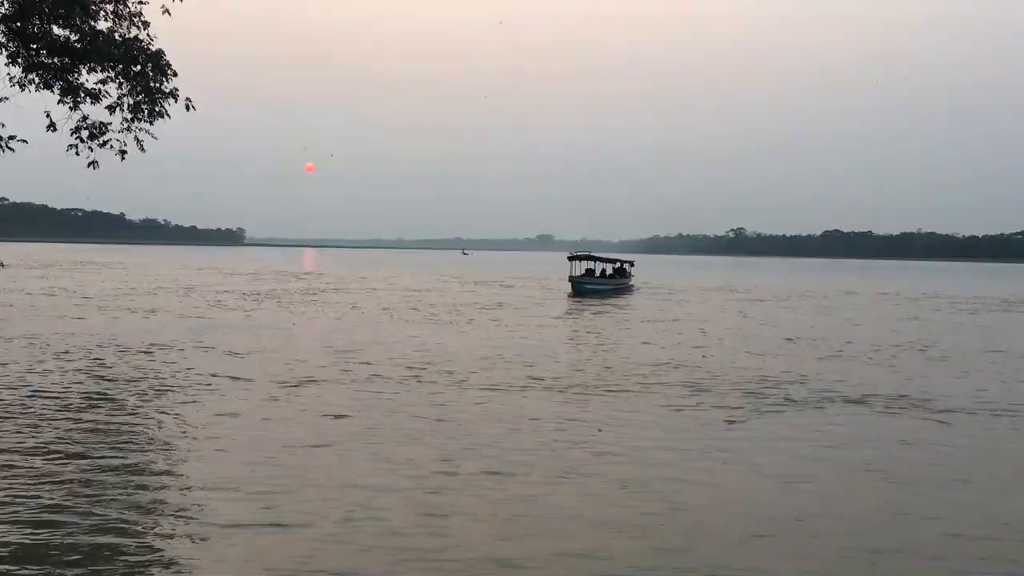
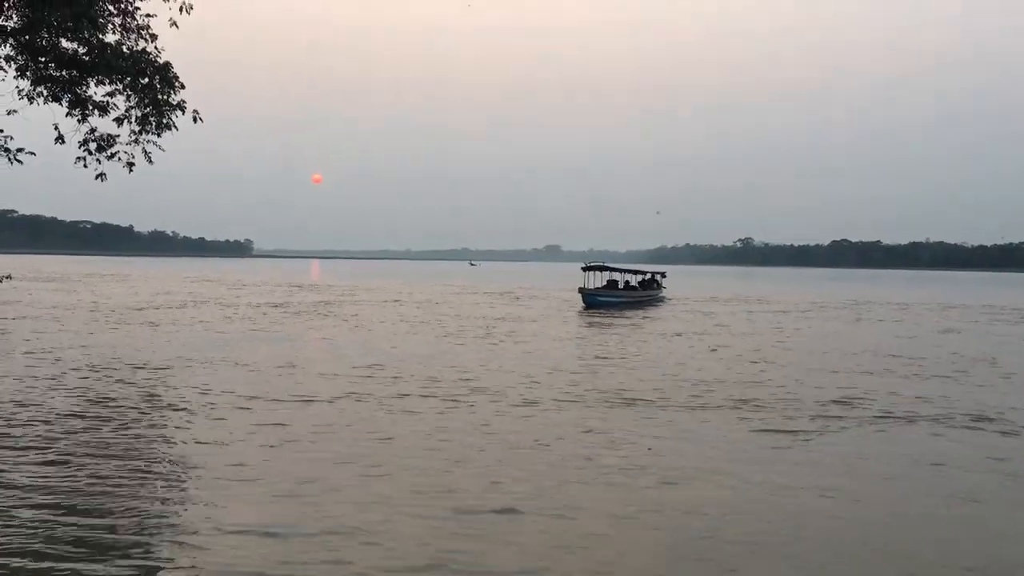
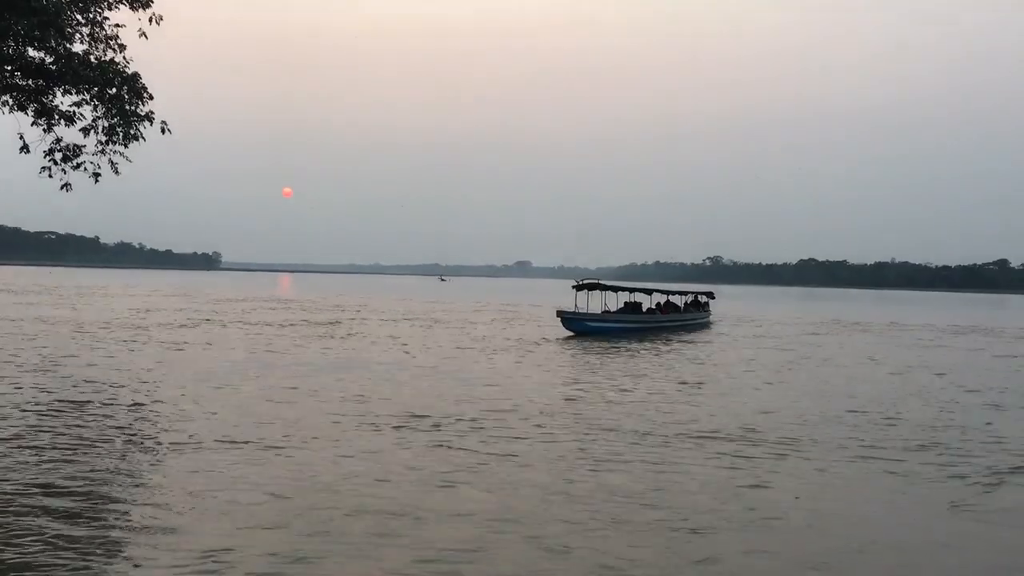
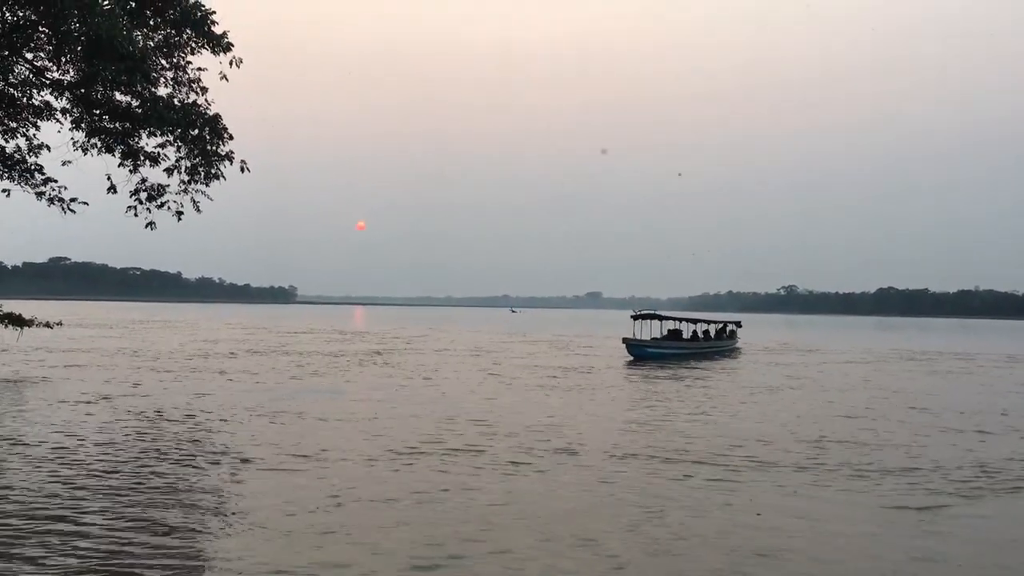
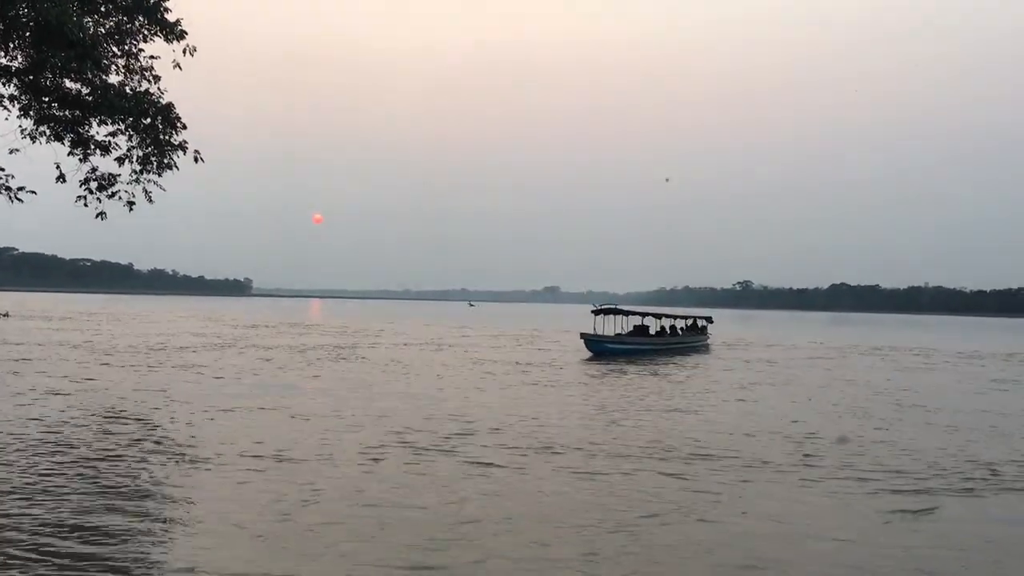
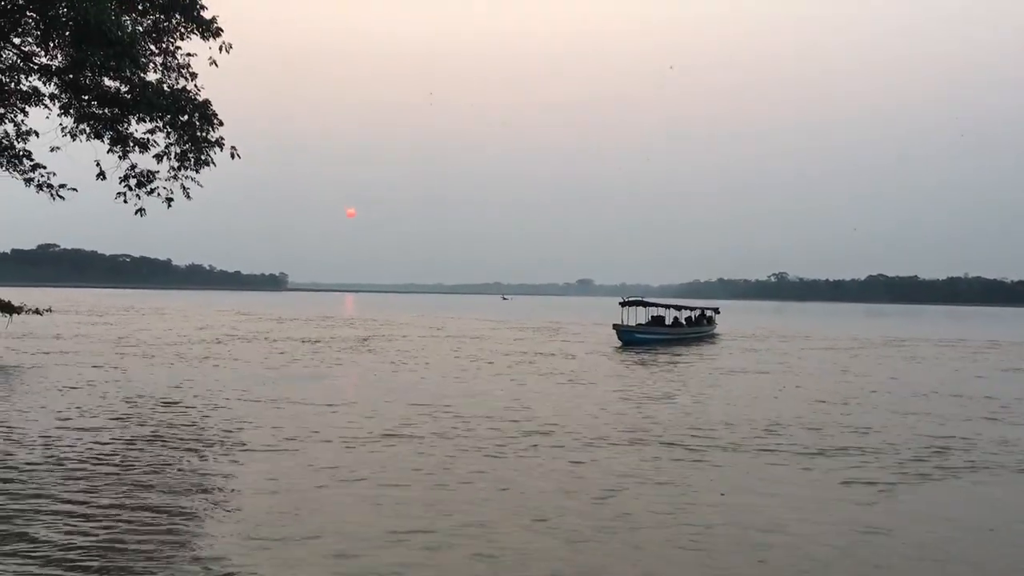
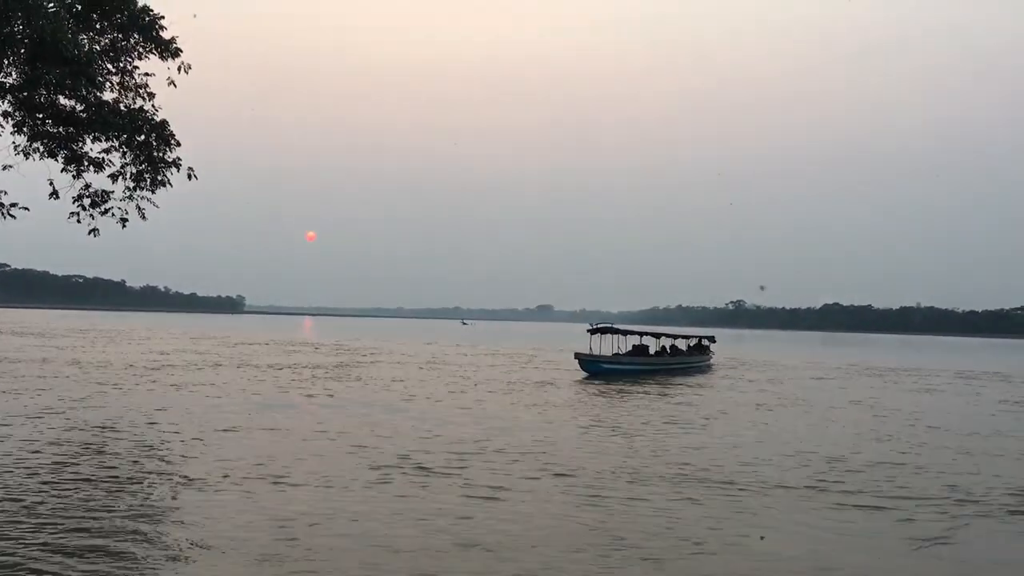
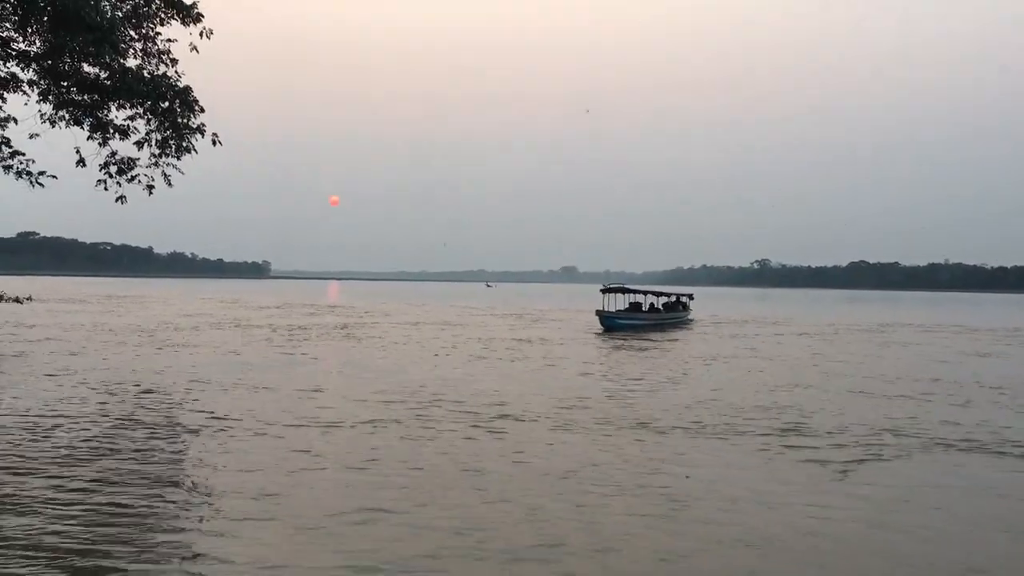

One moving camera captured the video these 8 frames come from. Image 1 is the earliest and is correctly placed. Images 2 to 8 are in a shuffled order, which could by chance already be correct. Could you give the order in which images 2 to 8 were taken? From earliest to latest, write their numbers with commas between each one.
2, 8, 6, 4, 5, 7, 3
